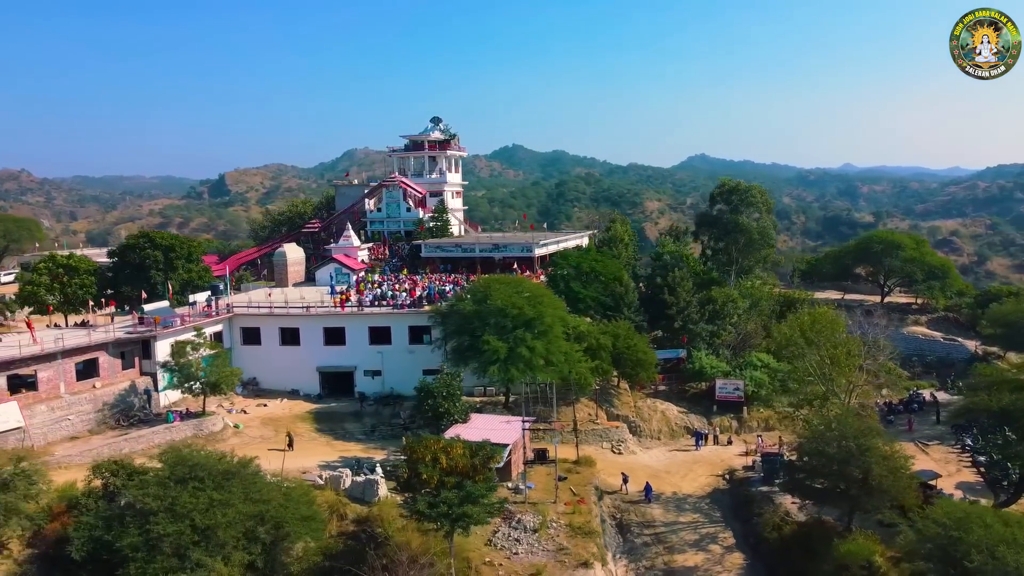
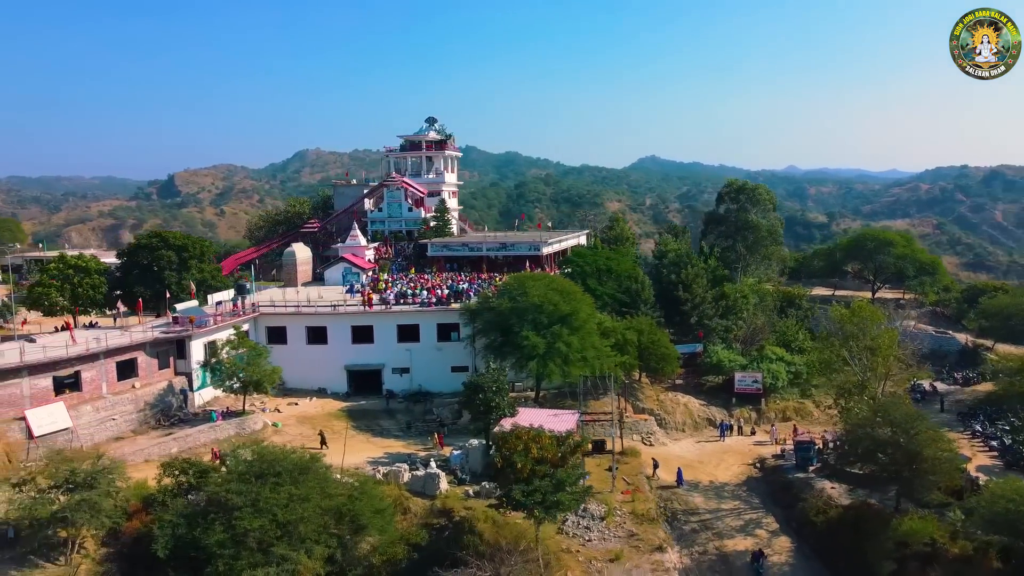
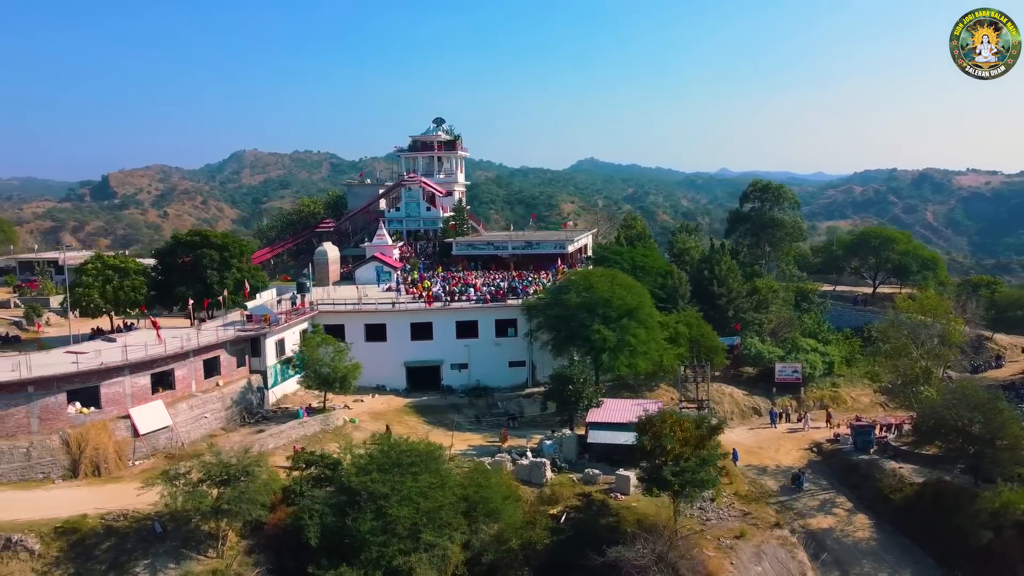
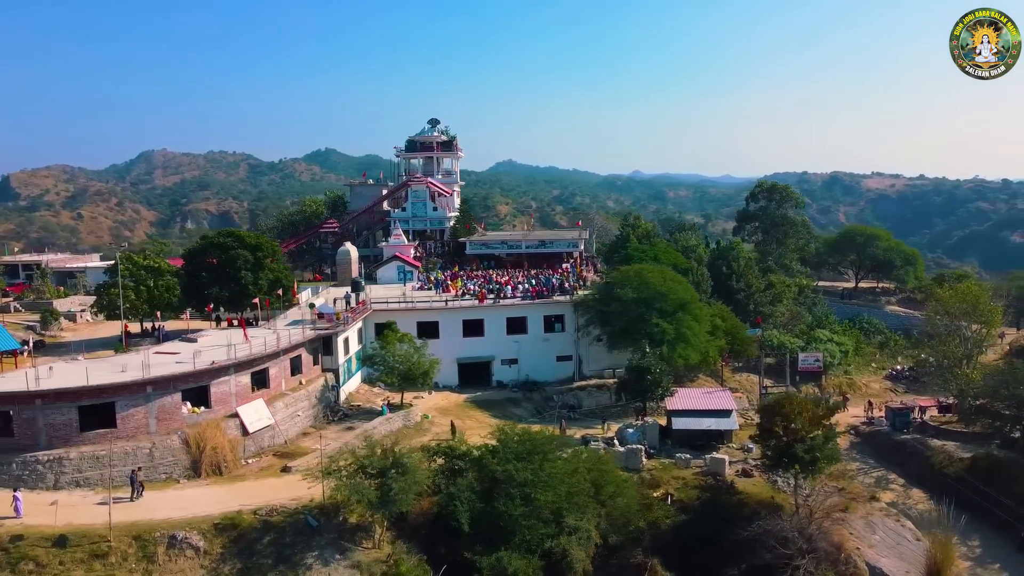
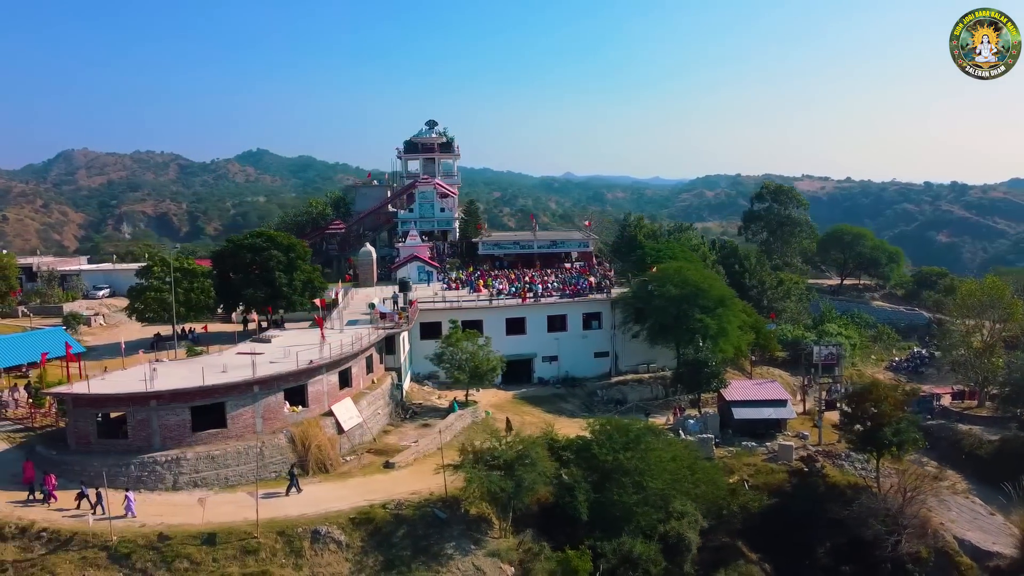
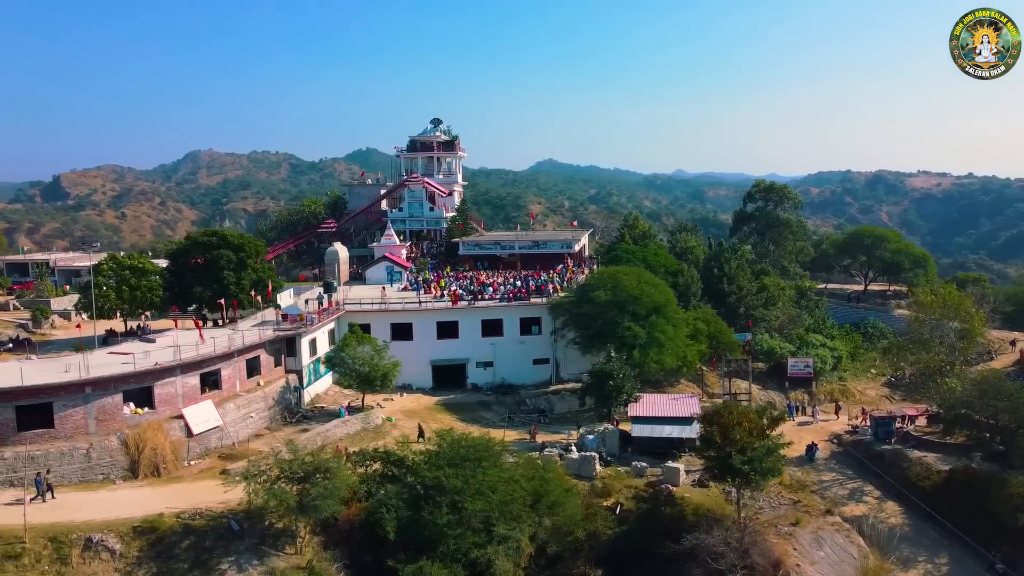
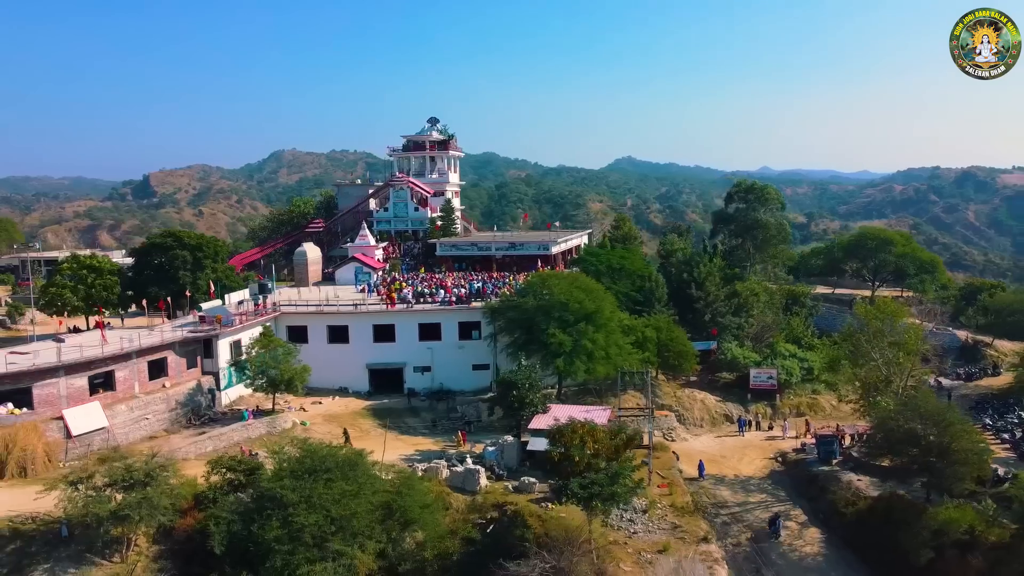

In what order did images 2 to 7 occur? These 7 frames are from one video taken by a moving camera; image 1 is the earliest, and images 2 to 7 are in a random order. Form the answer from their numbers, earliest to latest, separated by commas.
2, 7, 3, 6, 4, 5
